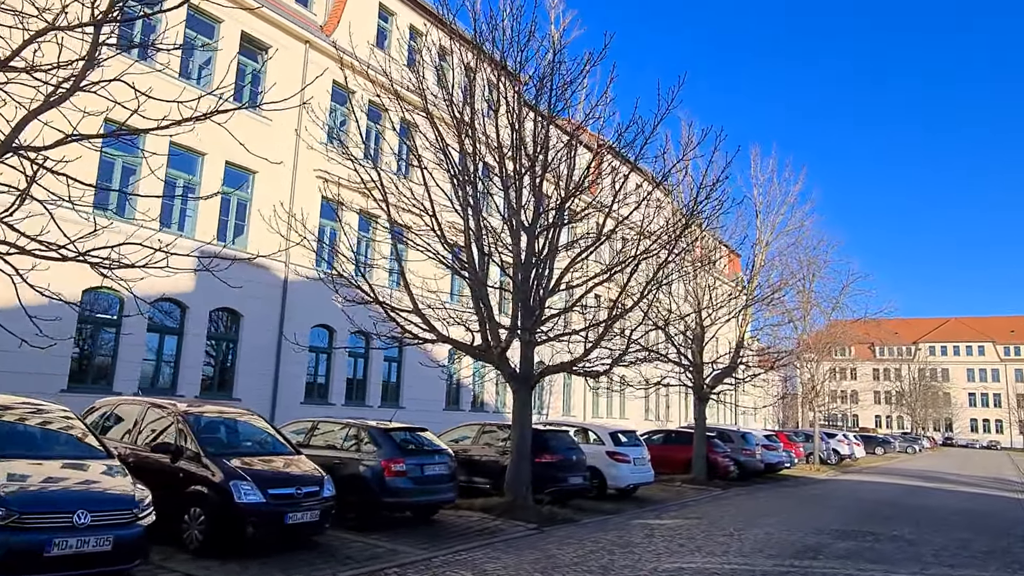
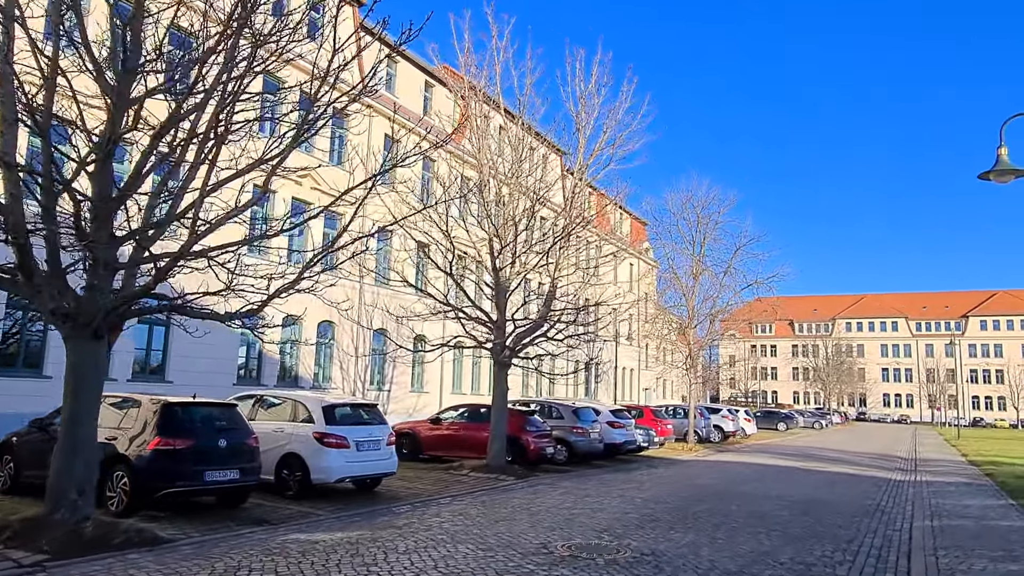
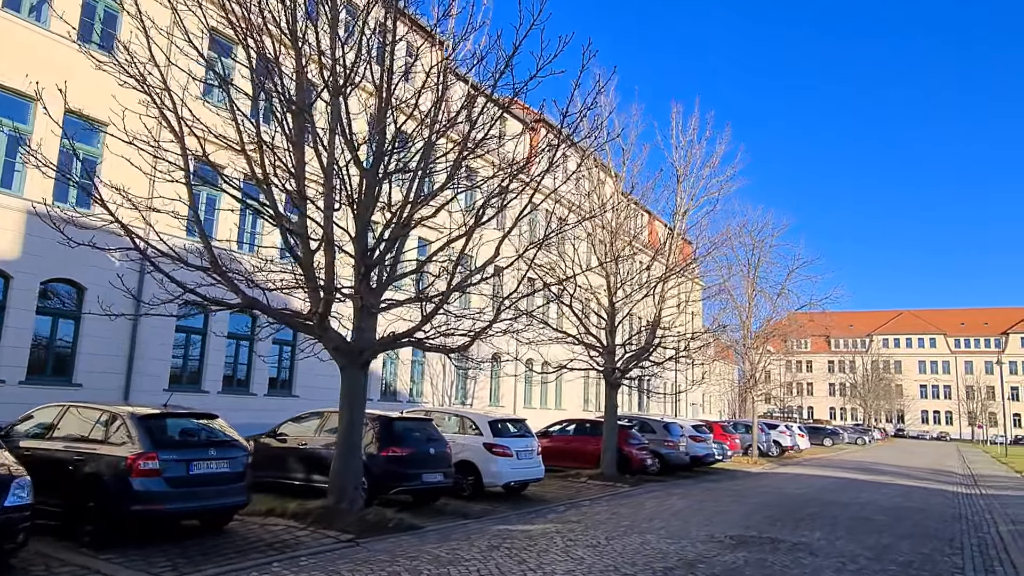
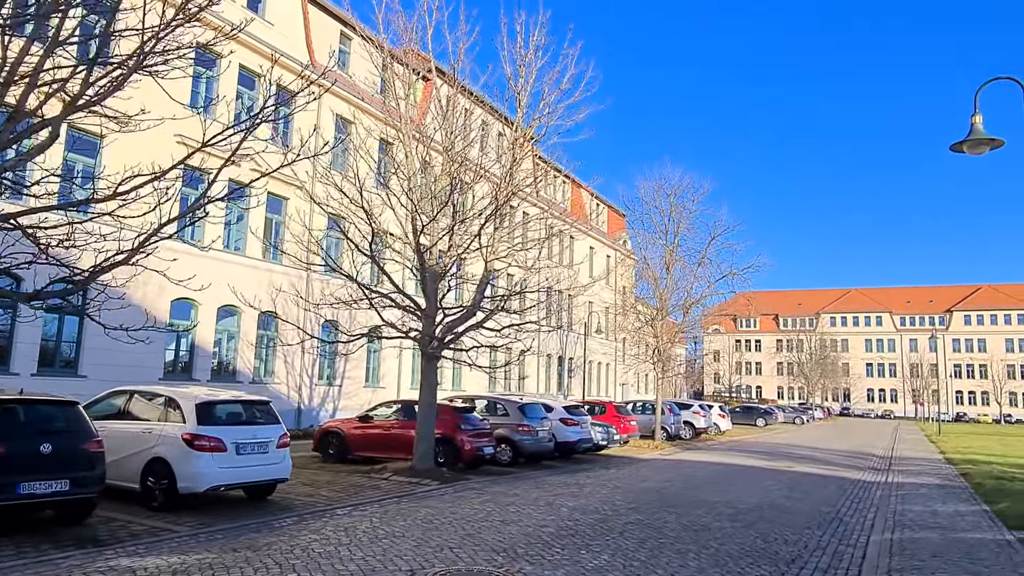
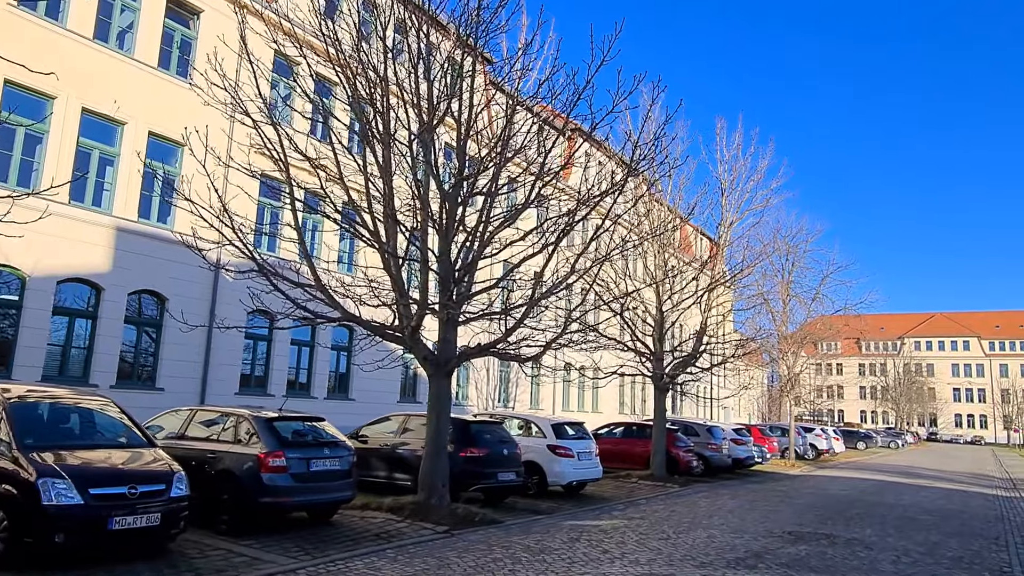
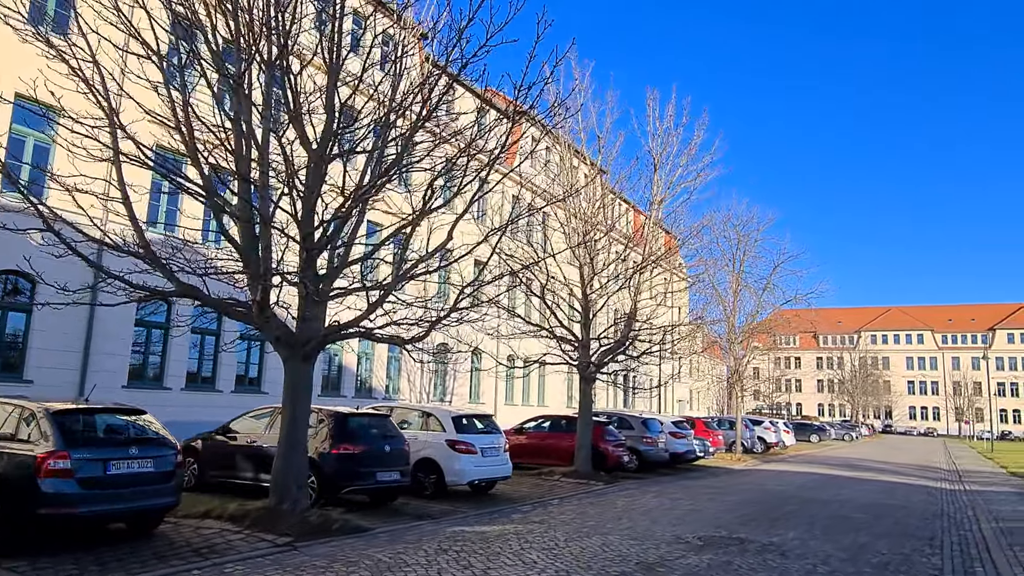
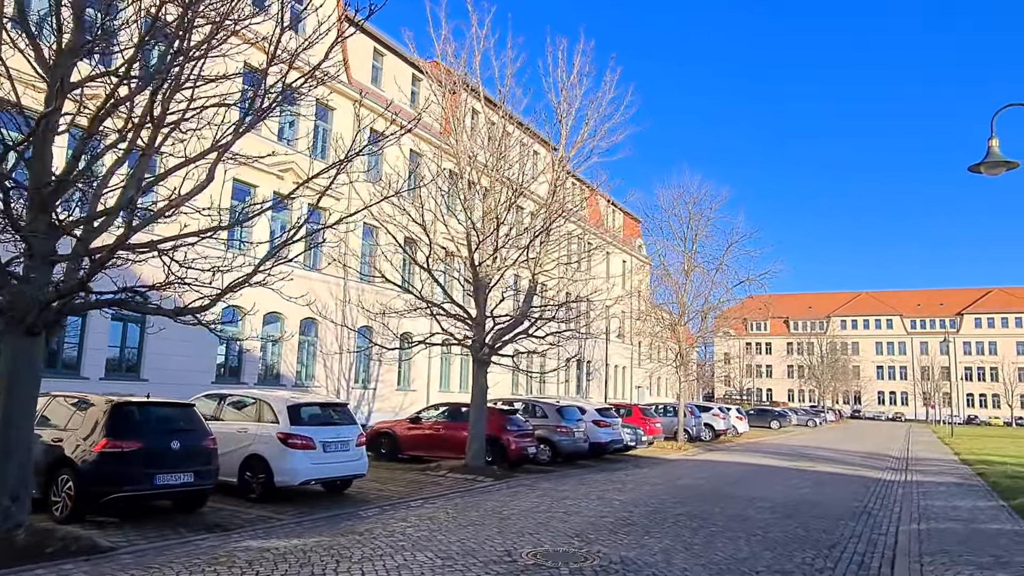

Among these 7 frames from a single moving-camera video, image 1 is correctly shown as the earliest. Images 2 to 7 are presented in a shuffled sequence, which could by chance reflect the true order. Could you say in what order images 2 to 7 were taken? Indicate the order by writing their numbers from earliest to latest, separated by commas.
5, 3, 6, 2, 7, 4
